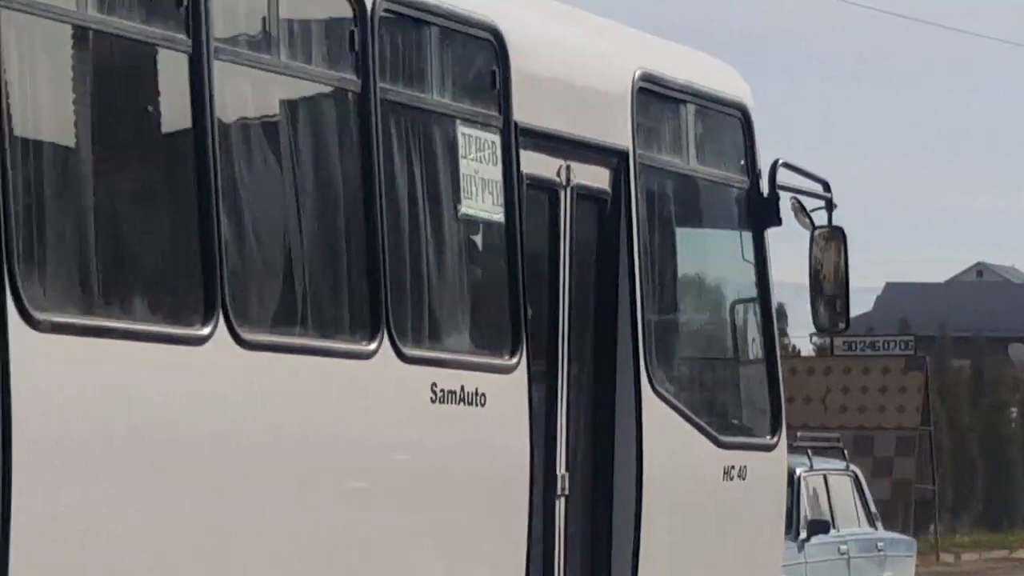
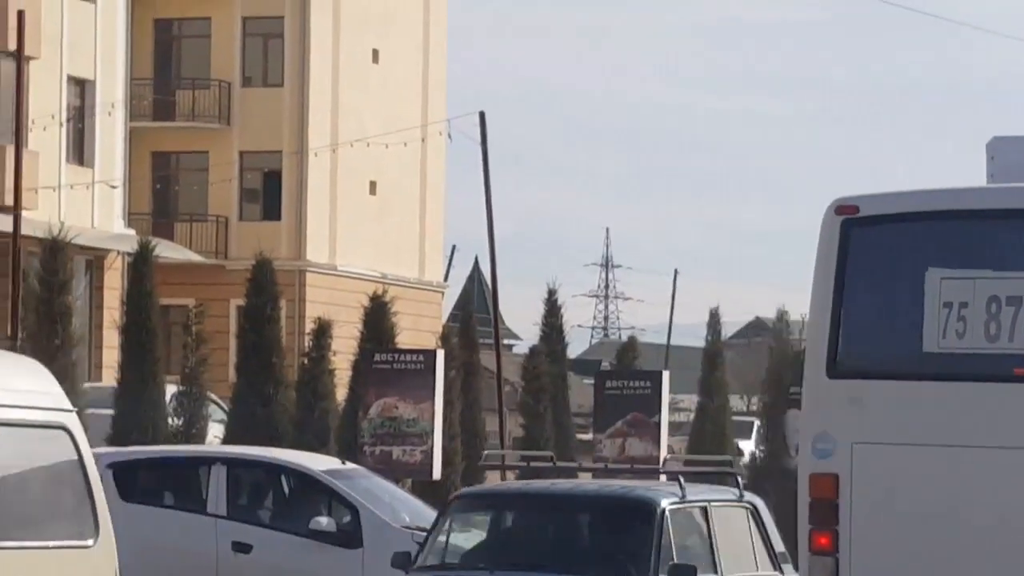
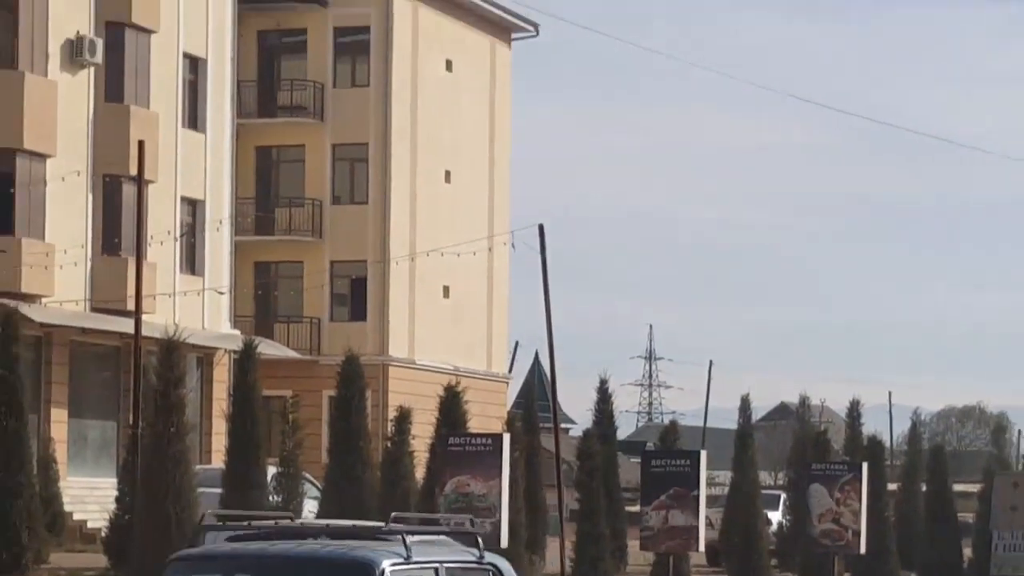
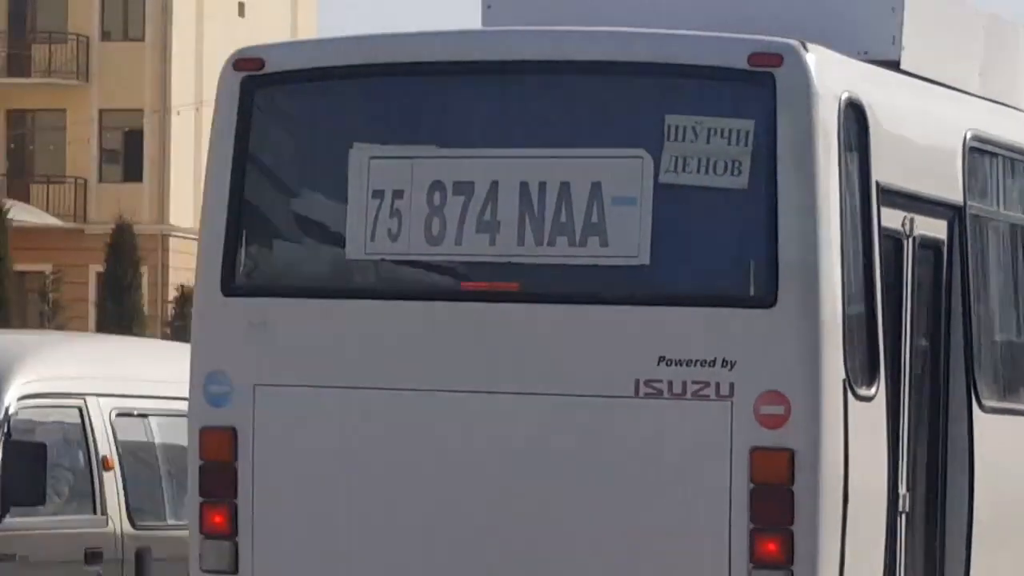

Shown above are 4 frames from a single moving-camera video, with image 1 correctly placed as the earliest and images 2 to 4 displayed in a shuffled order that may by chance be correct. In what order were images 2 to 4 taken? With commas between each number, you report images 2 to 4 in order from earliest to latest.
4, 2, 3
